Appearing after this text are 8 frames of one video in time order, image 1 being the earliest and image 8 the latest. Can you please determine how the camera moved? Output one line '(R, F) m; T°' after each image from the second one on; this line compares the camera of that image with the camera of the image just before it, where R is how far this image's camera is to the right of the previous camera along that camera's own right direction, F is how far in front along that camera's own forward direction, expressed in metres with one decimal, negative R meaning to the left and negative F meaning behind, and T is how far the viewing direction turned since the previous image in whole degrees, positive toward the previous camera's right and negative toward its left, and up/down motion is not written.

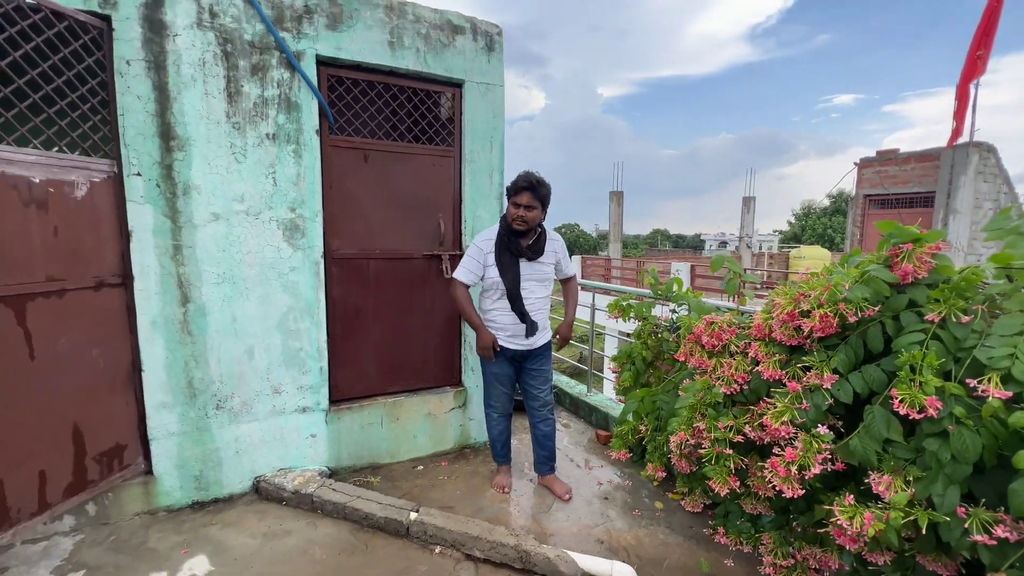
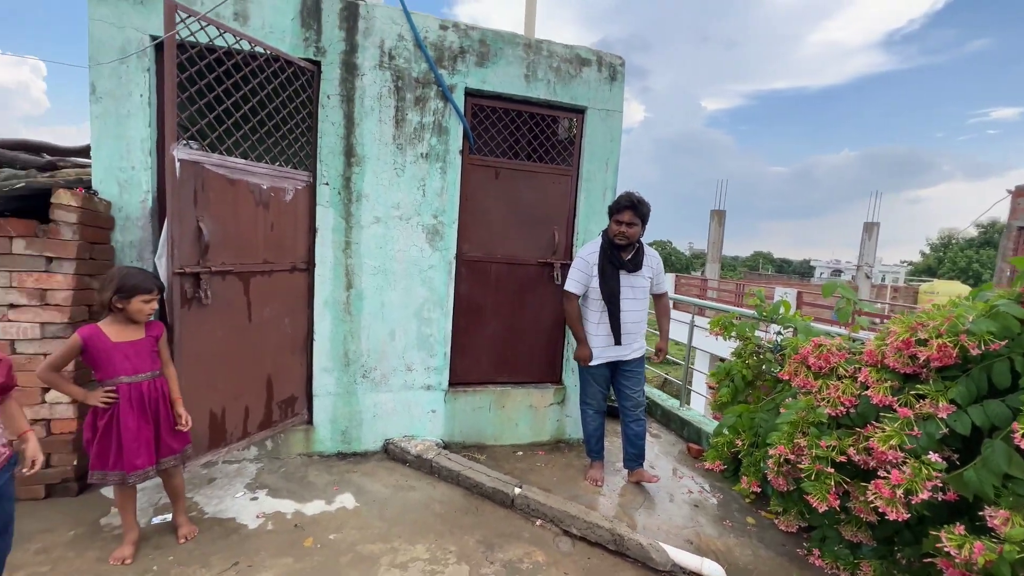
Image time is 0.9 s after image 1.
(-0.2, -0.3) m; -11°
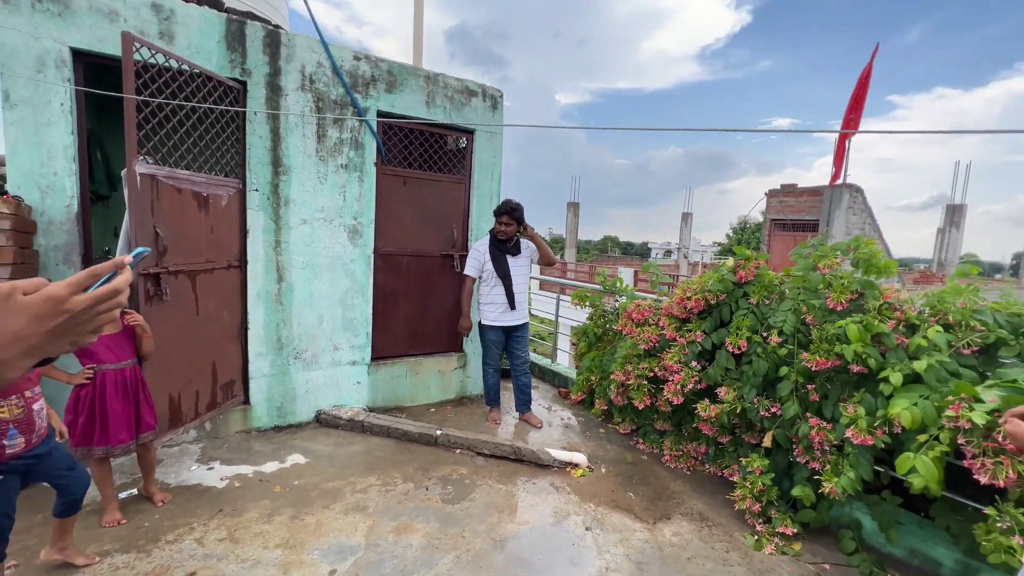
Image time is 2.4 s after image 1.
(-0.4, -0.8) m; +16°
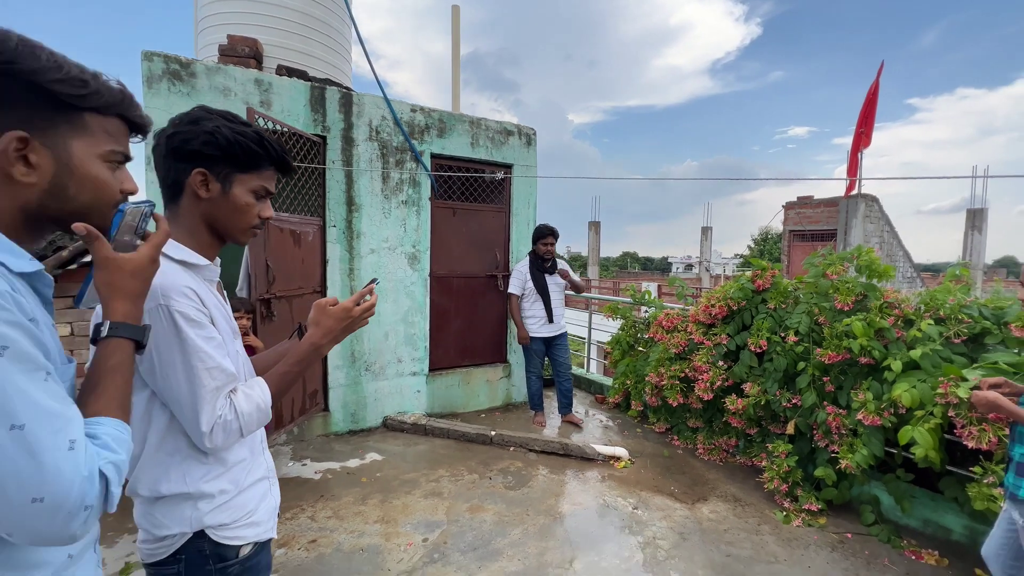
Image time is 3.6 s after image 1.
(-0.2, -0.5) m; -2°
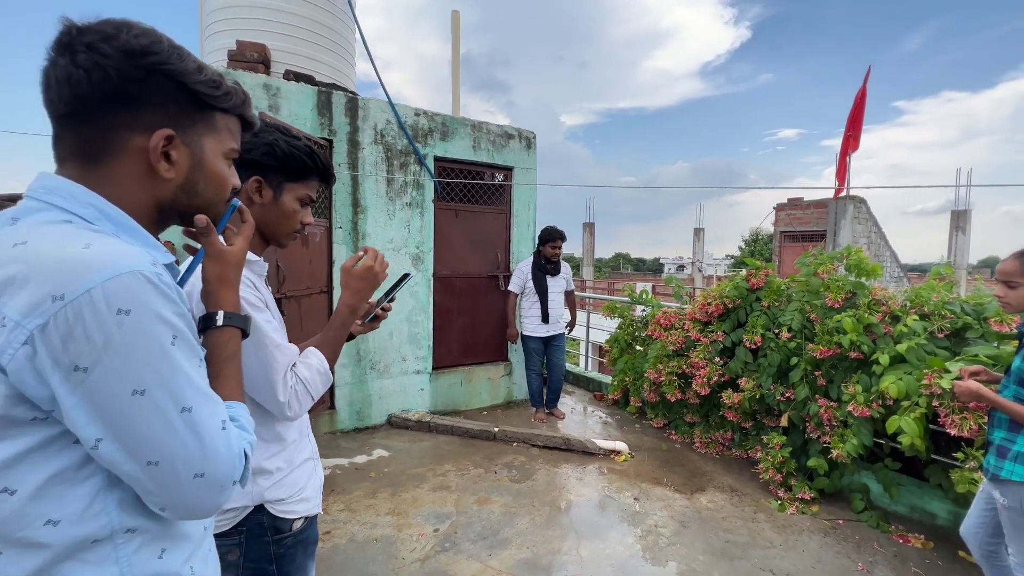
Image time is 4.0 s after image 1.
(-0.1, -0.1) m; +1°
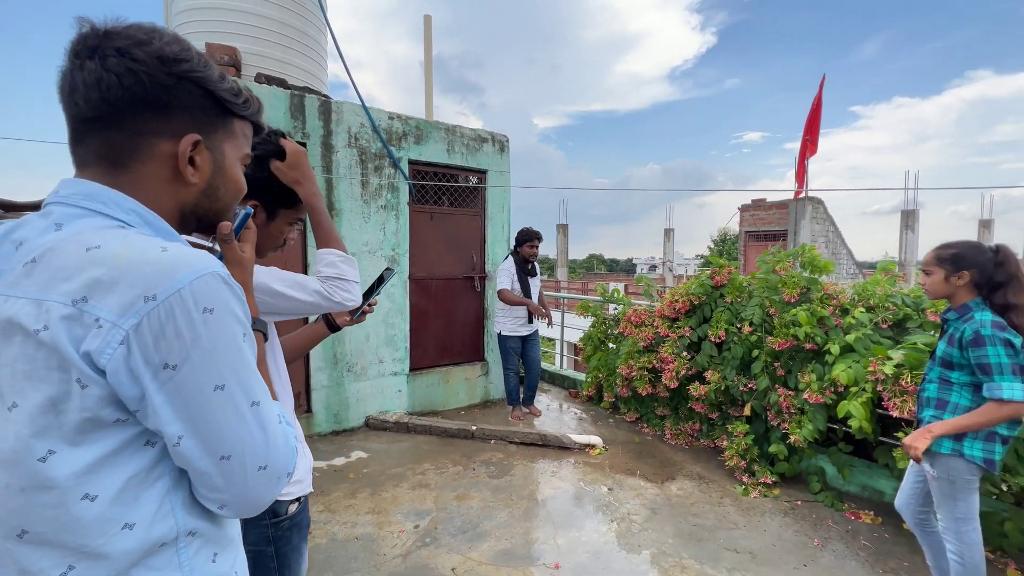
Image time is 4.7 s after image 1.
(0.0, -0.1) m; +3°
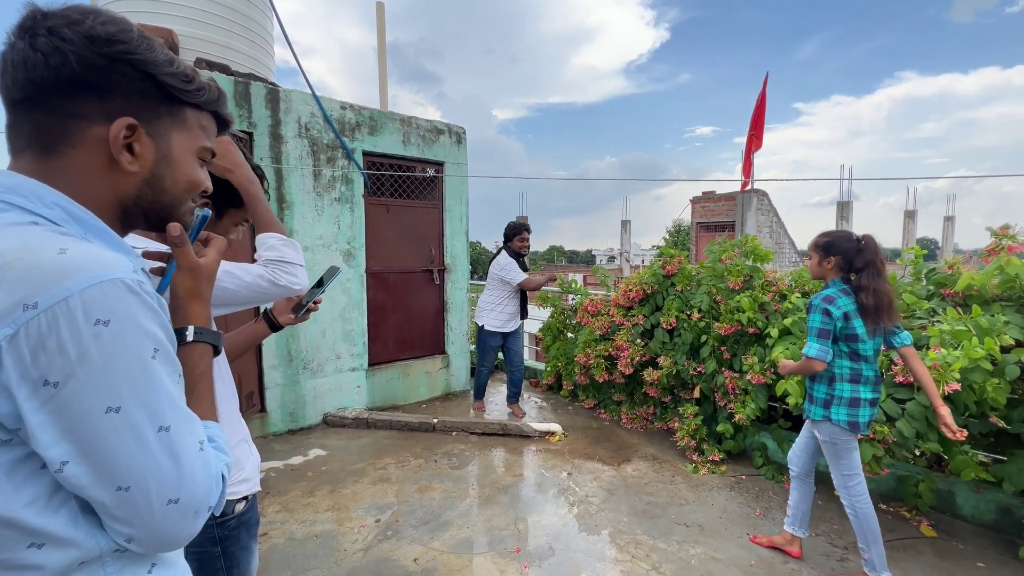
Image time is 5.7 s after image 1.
(0.0, 0.0) m; +5°
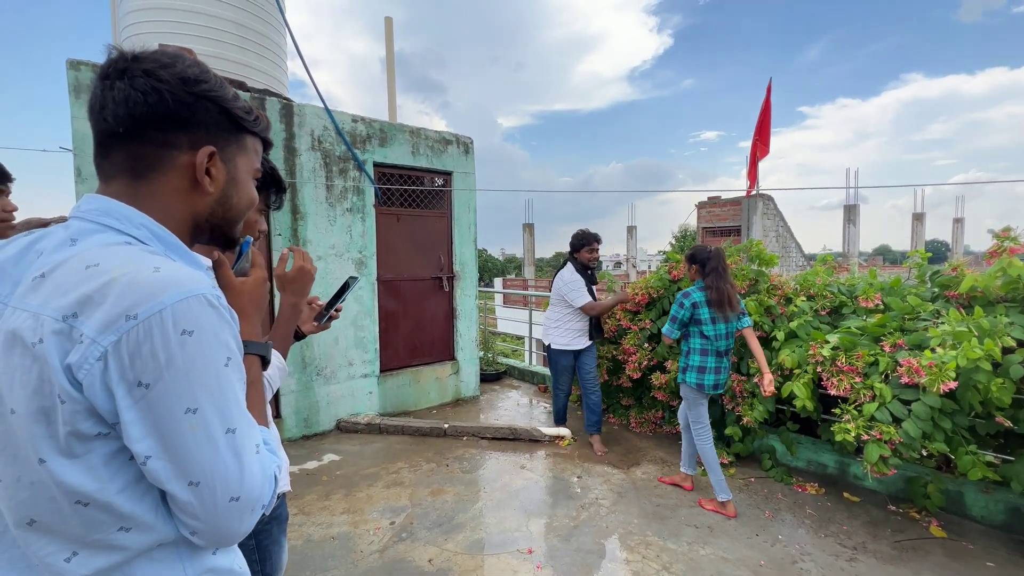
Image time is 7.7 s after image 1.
(0.0, -0.1) m; -1°
